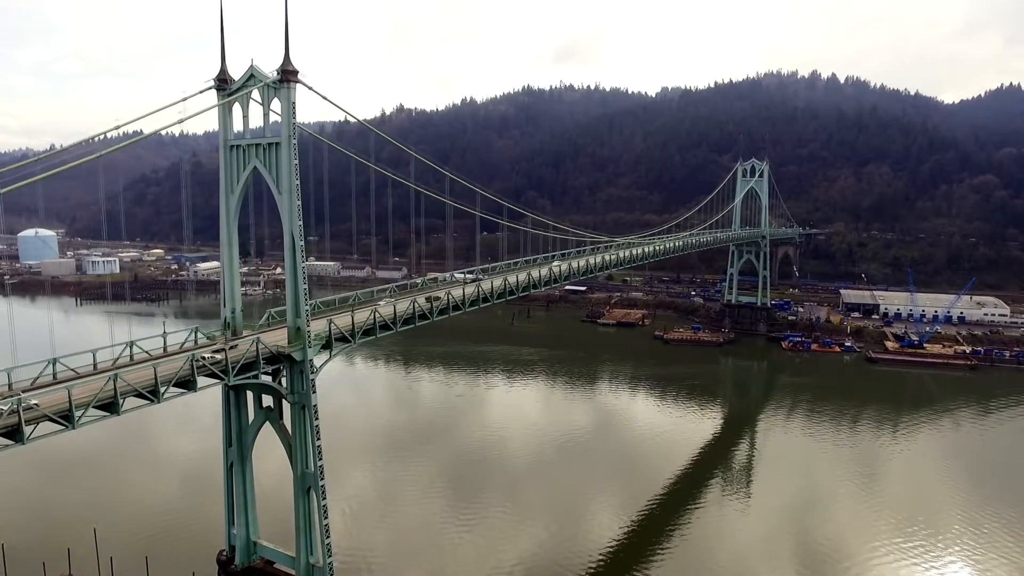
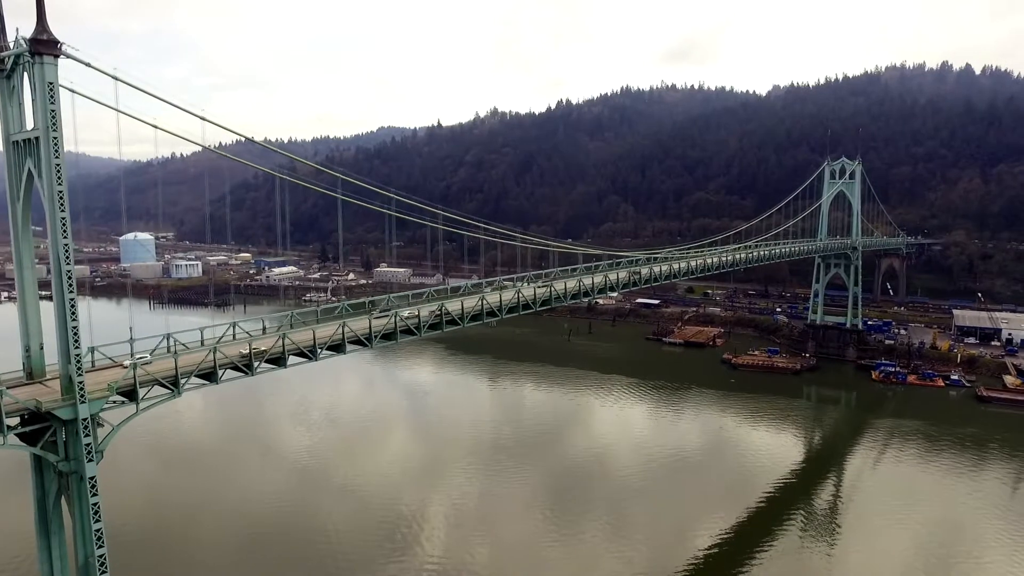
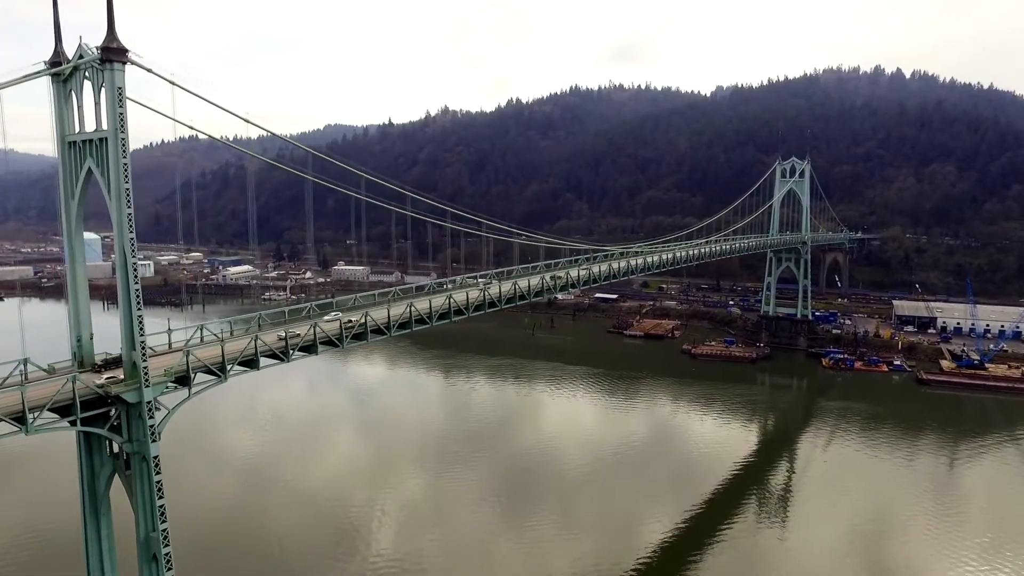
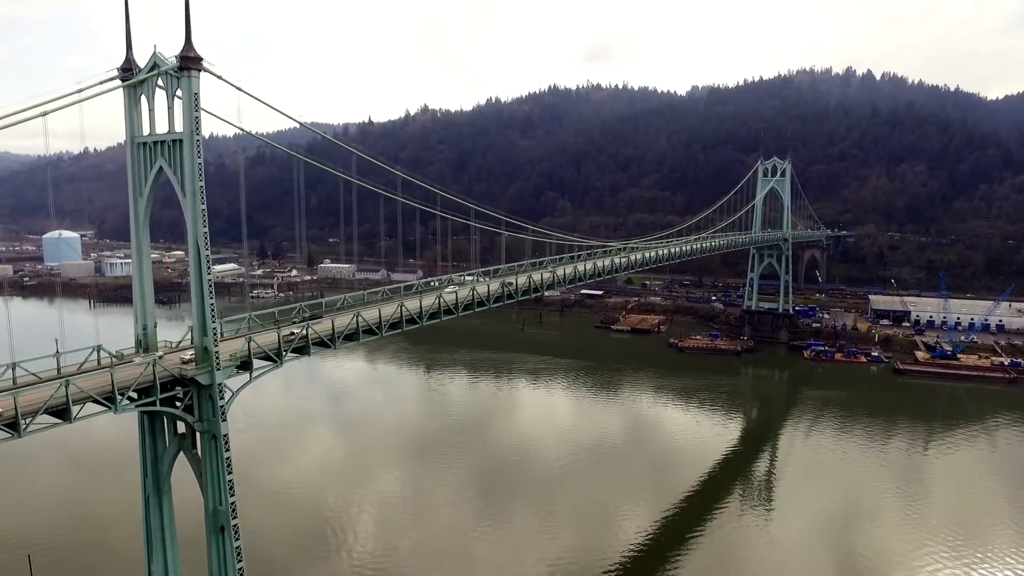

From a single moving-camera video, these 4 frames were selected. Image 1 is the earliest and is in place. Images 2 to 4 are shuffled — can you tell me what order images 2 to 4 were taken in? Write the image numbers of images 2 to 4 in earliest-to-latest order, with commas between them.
4, 3, 2
